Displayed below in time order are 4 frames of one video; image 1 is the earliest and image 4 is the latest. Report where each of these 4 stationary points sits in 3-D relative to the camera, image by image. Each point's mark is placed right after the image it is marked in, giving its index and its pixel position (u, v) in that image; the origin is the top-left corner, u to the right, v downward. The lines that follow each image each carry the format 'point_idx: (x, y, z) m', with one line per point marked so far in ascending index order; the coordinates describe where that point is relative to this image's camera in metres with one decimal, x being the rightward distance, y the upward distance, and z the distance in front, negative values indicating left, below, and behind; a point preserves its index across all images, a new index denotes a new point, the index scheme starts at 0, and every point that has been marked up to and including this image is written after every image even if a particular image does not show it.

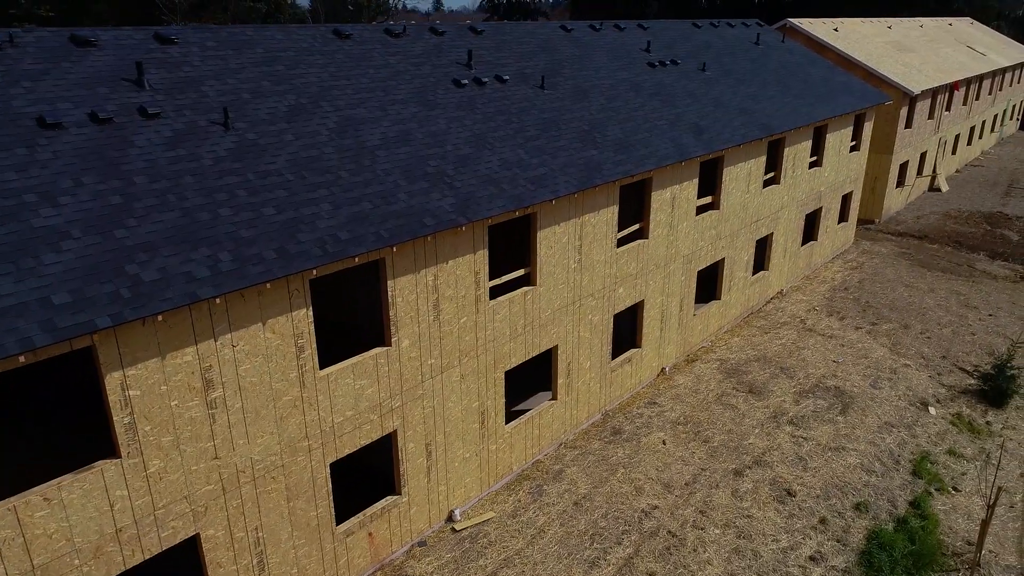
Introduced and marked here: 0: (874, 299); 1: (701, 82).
0: (+9.2, -0.3, +18.0) m
1: (+4.2, +4.5, +15.5) m
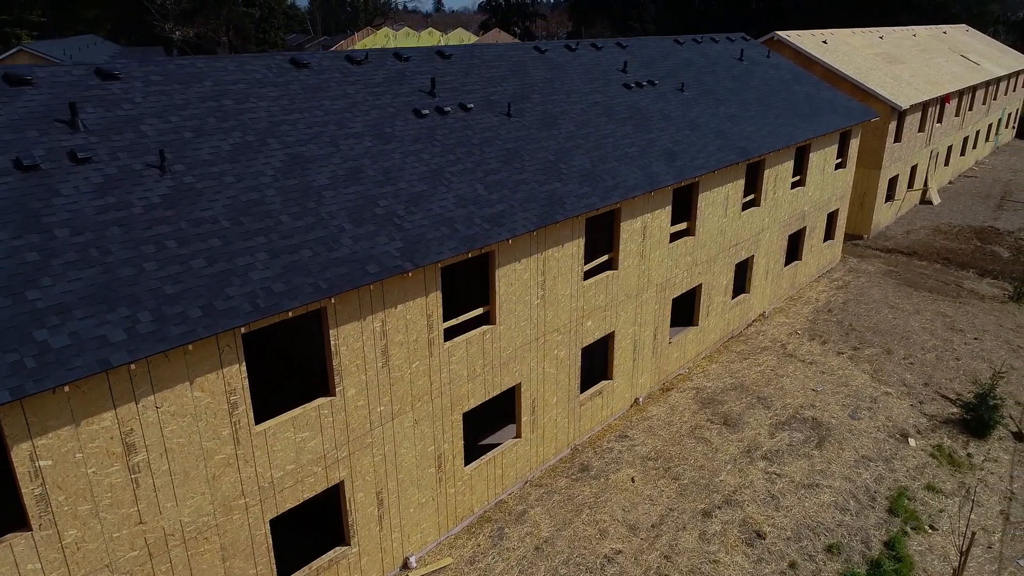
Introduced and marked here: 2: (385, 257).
0: (+8.6, -0.9, +17.7) m
1: (+3.6, +3.9, +15.2) m
2: (-1.4, +0.3, +8.0) m
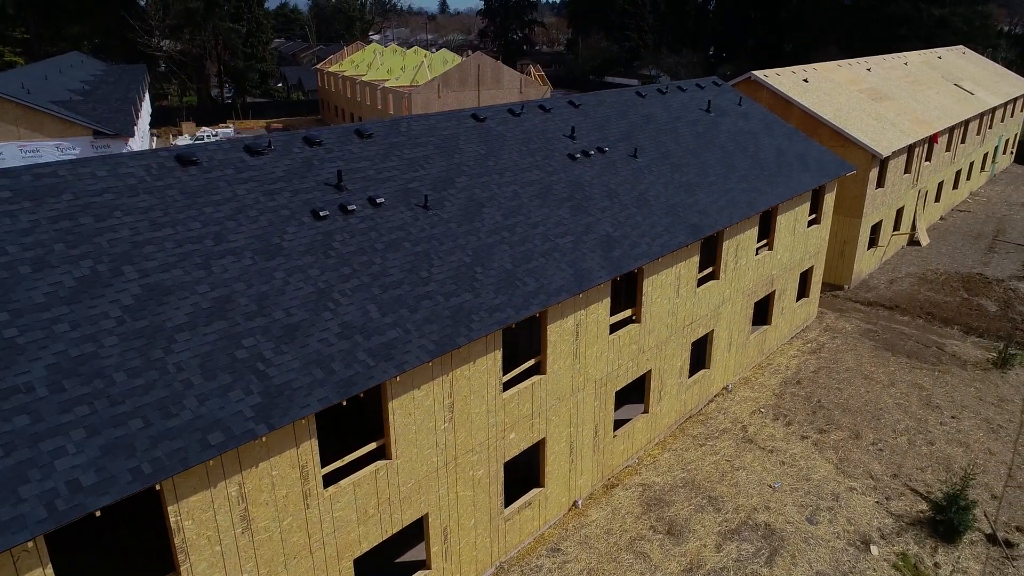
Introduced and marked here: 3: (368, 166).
0: (+7.4, -2.6, +16.6) m
1: (+2.4, +2.3, +14.2) m
2: (-2.8, -1.3, +7.1) m
3: (-2.3, +1.9, +11.2) m
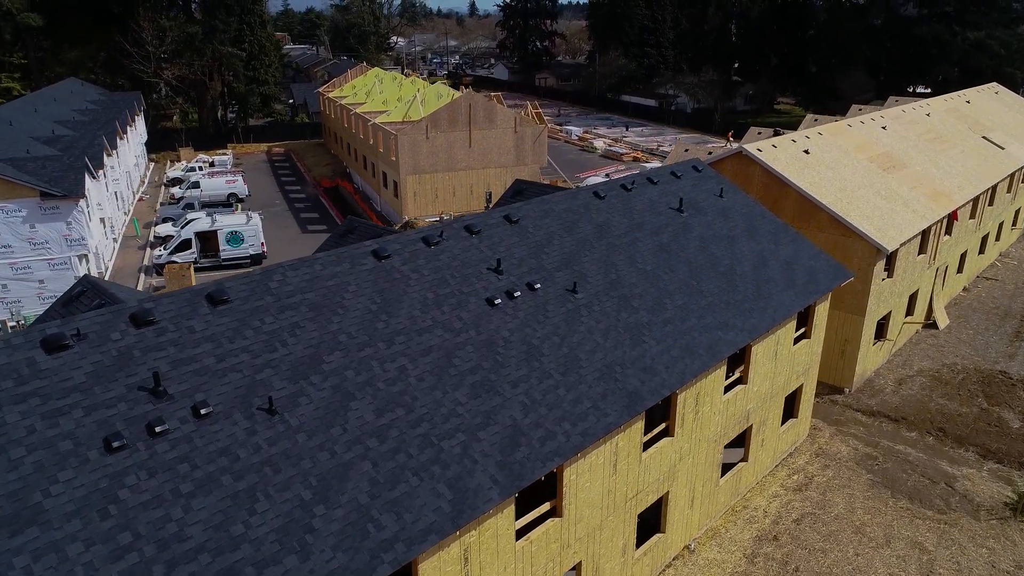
0: (+5.9, -5.5, +14.1) m
1: (+0.8, -0.6, +11.9) m
2: (-4.6, -4.1, +5.0) m
3: (-3.9, -0.8, +9.1) m
